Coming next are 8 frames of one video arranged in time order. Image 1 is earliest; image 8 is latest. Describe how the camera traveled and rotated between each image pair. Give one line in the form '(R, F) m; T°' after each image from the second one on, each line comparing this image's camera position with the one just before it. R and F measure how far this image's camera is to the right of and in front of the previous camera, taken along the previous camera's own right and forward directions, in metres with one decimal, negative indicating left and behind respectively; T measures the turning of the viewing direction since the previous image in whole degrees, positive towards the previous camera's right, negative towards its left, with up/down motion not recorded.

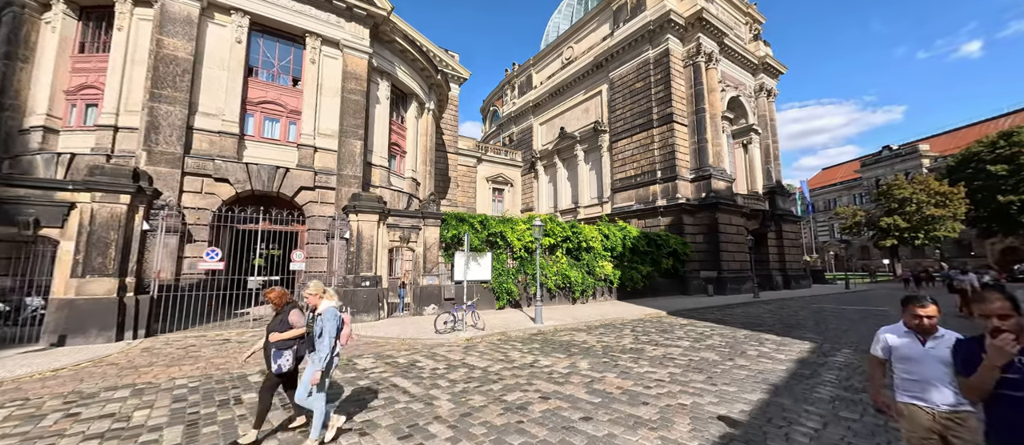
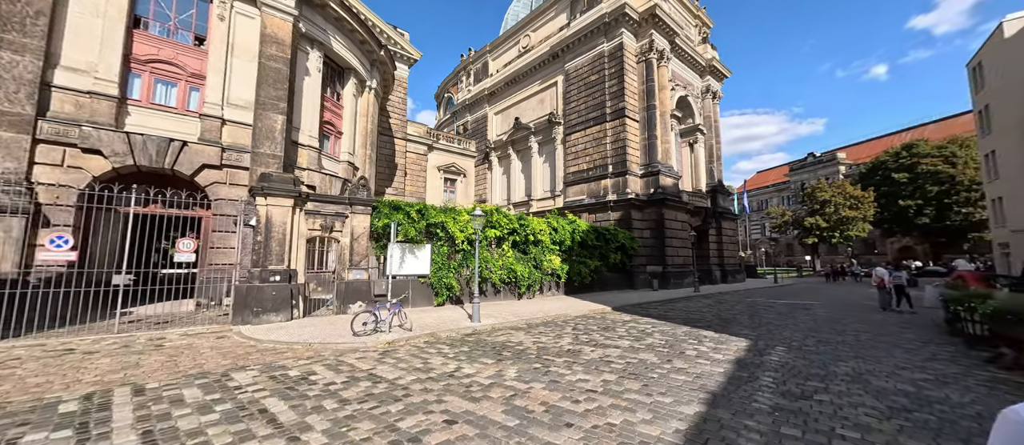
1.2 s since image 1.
(+0.5, +0.7) m; +6°
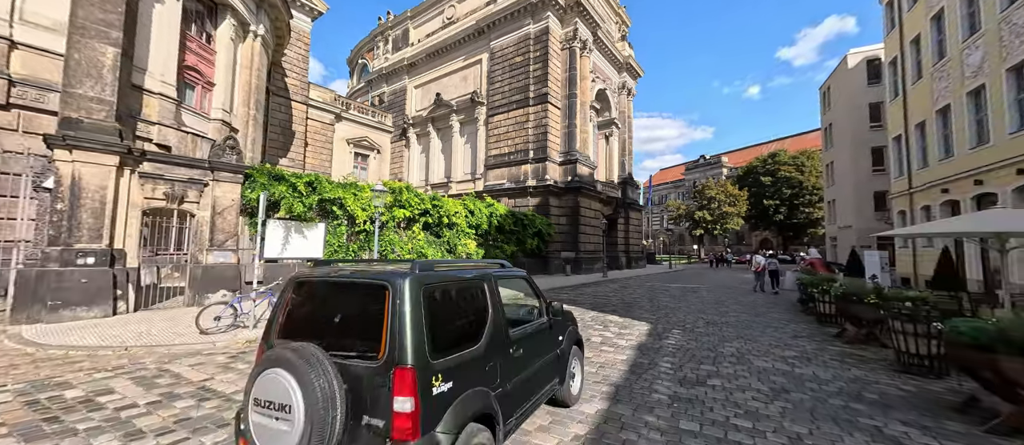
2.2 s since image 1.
(+0.4, +0.7) m; +12°
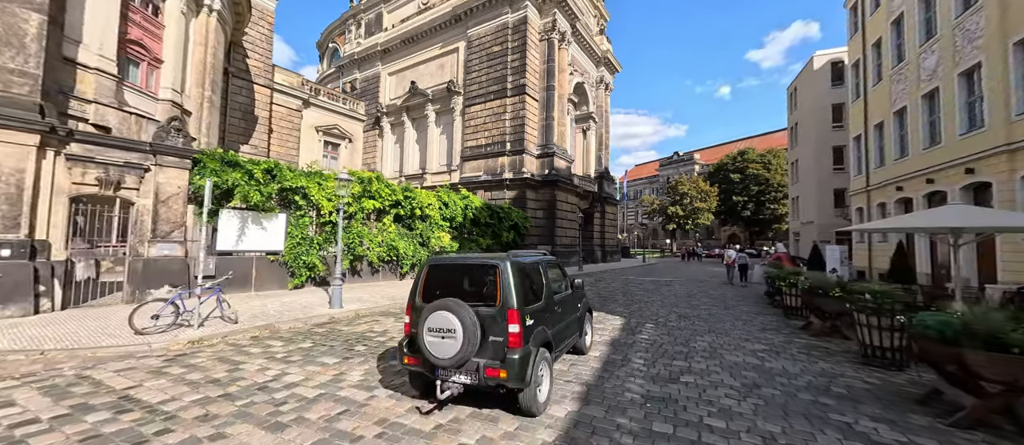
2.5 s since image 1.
(+0.1, +0.3) m; +3°
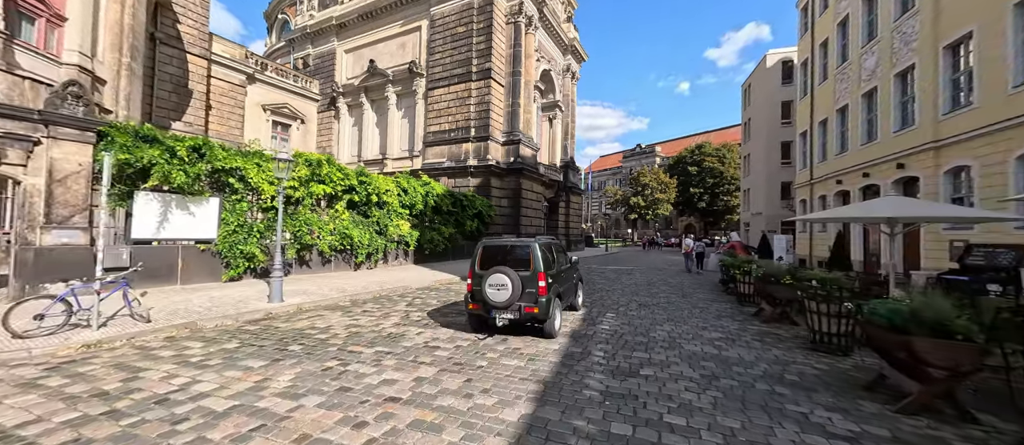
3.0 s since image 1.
(+0.2, +0.4) m; +5°
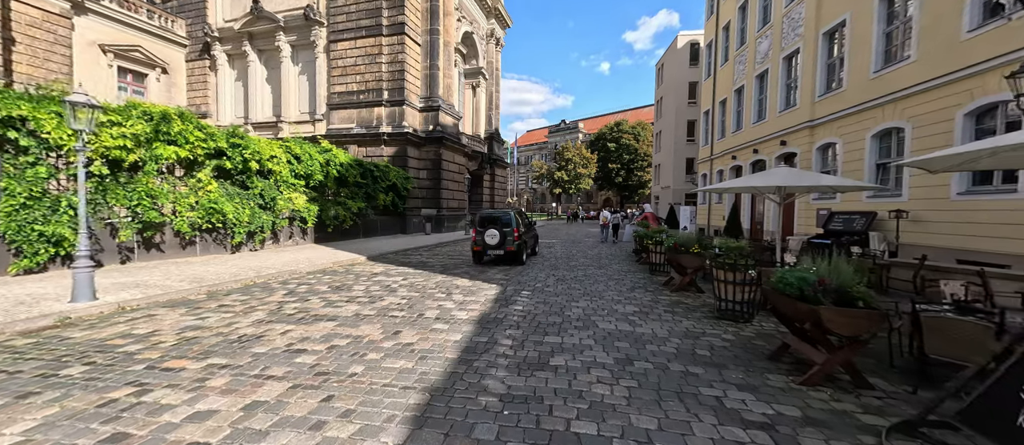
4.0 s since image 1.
(+0.4, +0.9) m; +11°
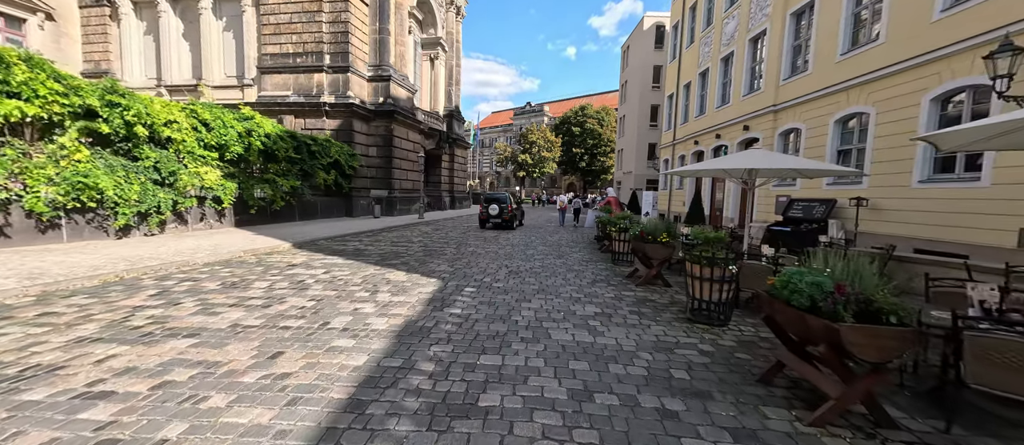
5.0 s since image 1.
(+0.4, +1.2) m; +6°
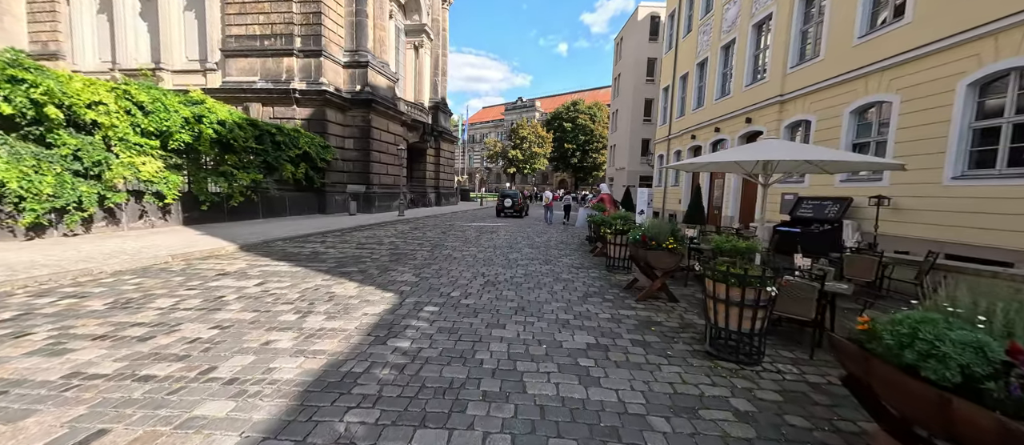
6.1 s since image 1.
(+0.3, +1.2) m; +1°
